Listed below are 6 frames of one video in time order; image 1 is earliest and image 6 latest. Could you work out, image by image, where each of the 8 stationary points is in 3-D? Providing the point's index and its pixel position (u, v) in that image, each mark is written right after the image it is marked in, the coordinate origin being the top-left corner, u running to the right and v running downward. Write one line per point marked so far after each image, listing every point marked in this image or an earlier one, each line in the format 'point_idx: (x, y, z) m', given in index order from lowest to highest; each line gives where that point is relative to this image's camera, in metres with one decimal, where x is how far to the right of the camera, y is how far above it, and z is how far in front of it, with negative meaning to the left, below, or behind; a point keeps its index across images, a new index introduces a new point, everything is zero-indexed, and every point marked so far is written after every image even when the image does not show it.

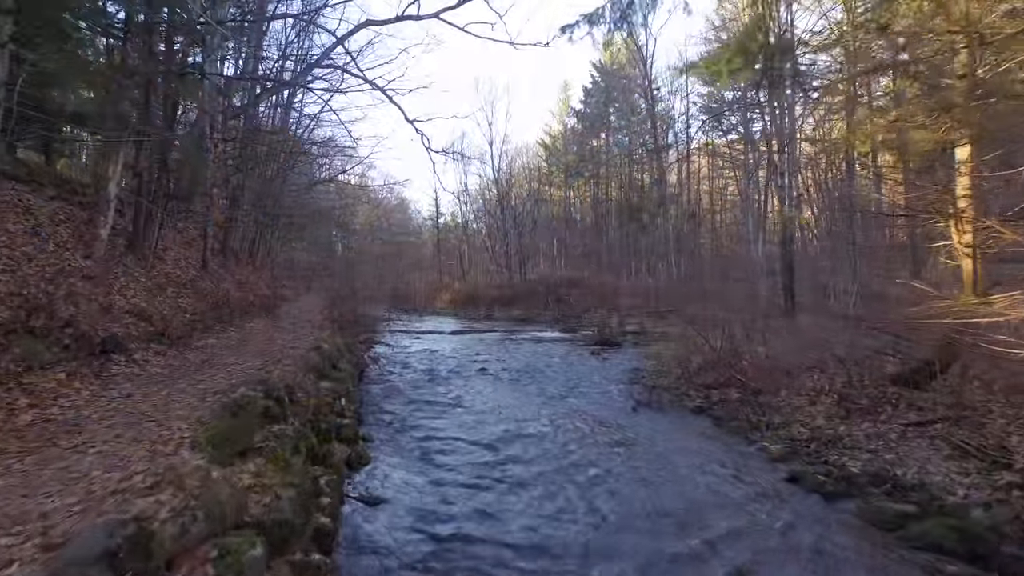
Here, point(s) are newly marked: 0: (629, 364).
0: (+3.3, -2.2, +15.8) m
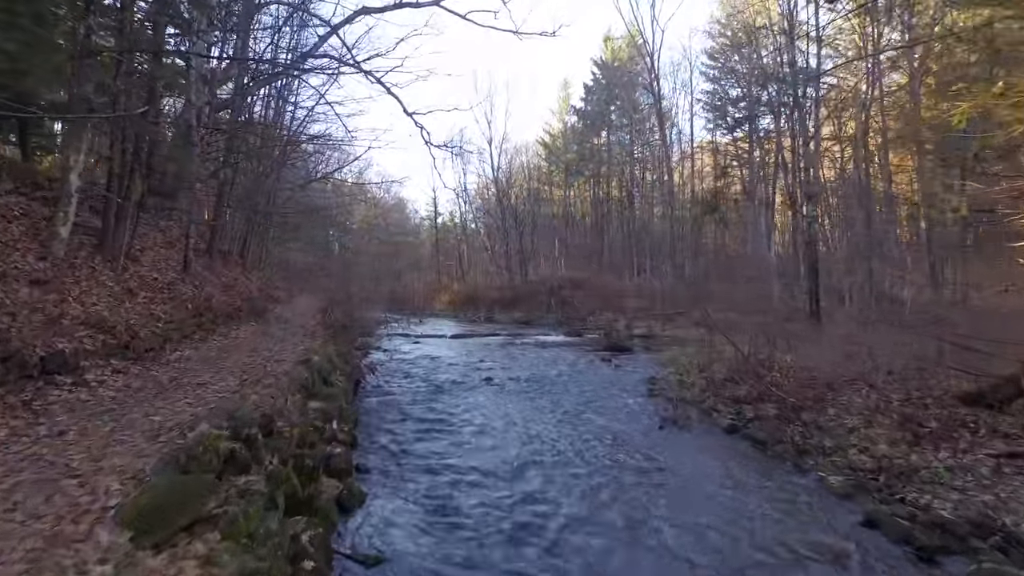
0: (+3.4, -2.3, +14.8) m
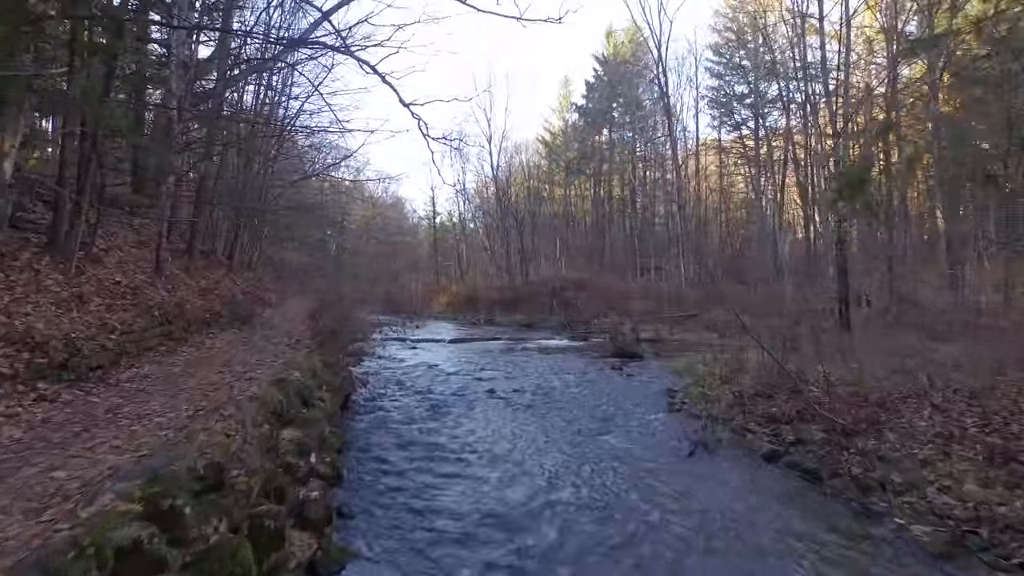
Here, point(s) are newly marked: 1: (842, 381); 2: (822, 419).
0: (+3.5, -2.3, +13.6) m
1: (+5.7, -1.6, +9.8) m
2: (+4.5, -1.9, +8.3) m
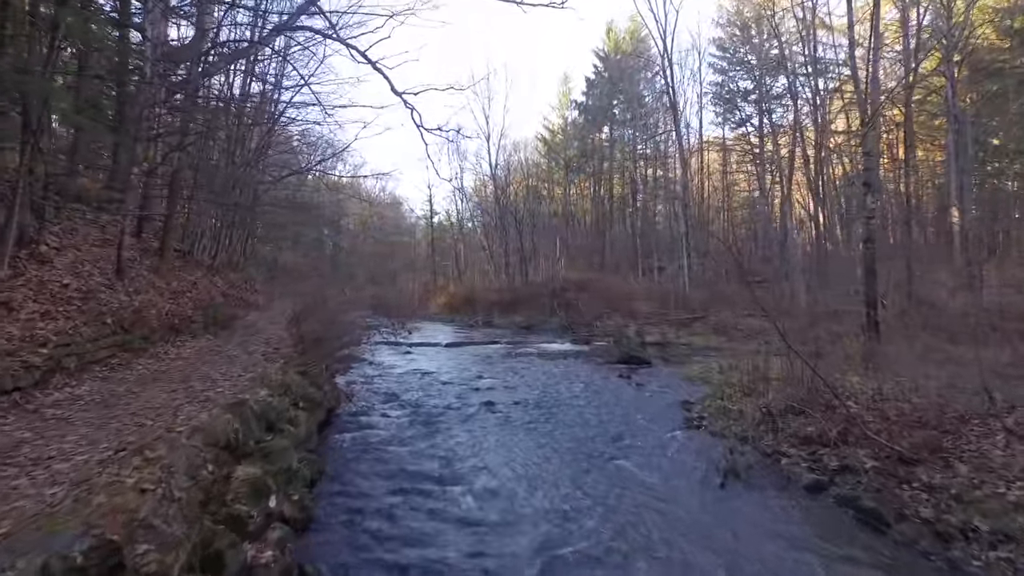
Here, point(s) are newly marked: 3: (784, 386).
0: (+3.6, -2.4, +12.5) m
1: (+5.7, -1.7, +8.7) m
2: (+4.6, -2.0, +7.2) m
3: (+4.9, -1.8, +10.3) m
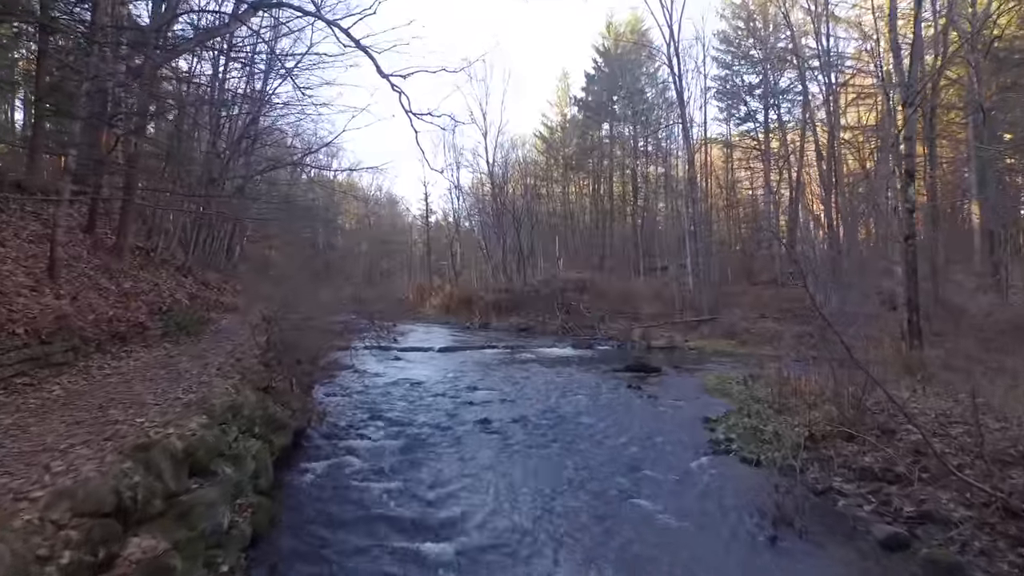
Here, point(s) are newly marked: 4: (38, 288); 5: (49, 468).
0: (+3.5, -2.4, +11.1) m
1: (+5.7, -1.7, +7.3) m
2: (+4.6, -2.0, +5.8) m
3: (+4.9, -1.8, +8.9) m
4: (-6.8, 0.0, +8.2) m
5: (-3.2, -1.2, +3.9) m
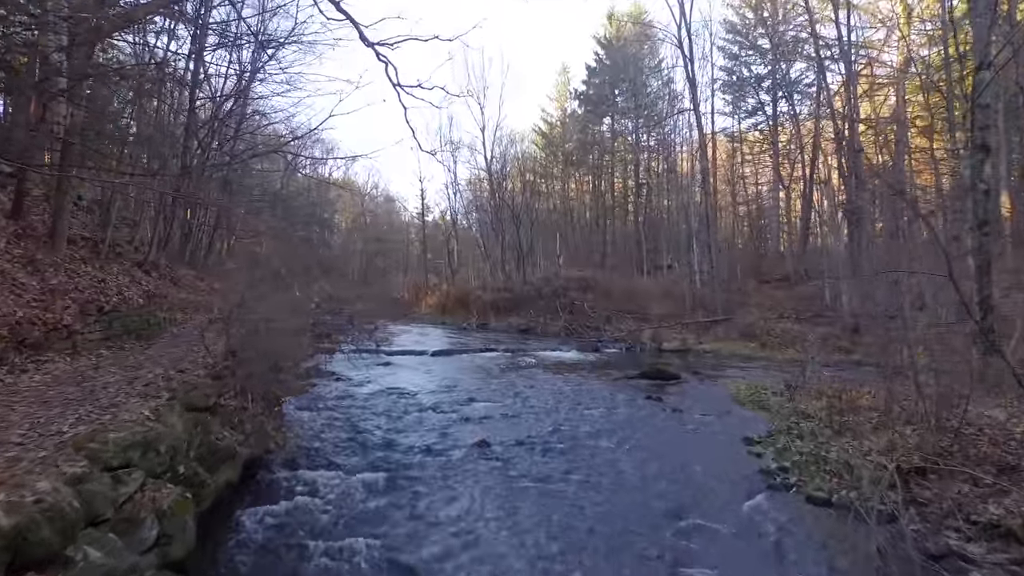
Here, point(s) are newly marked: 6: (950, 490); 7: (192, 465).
0: (+3.6, -2.3, +9.4) m
1: (+5.8, -1.6, +5.5) m
2: (+4.6, -1.9, +4.1) m
3: (+5.0, -1.7, +7.1) m
4: (-6.7, +0.1, +6.4) m
5: (-3.1, -1.2, +2.1) m
6: (+4.5, -2.1, +5.7) m
7: (-3.2, -1.8, +5.7) m
